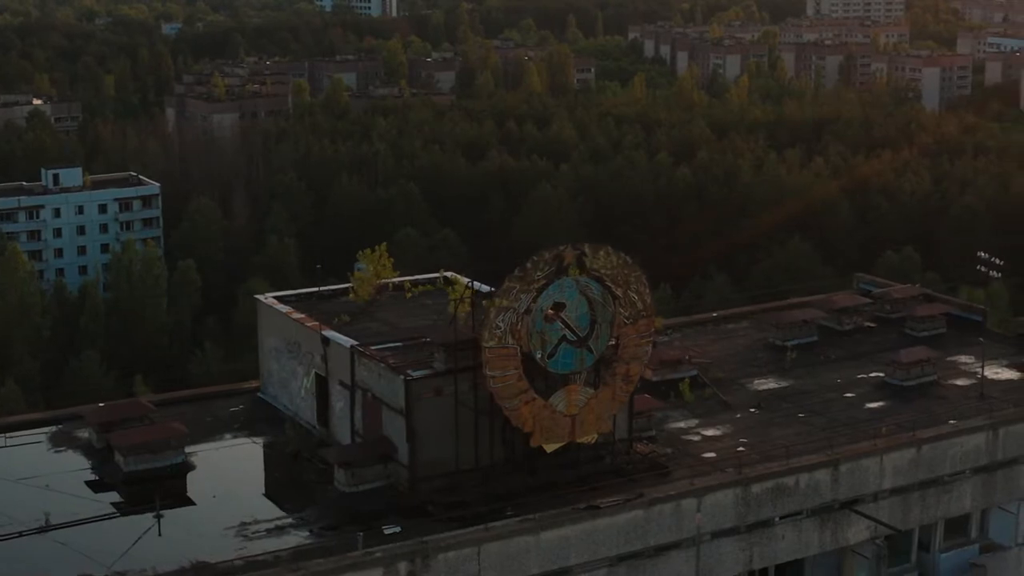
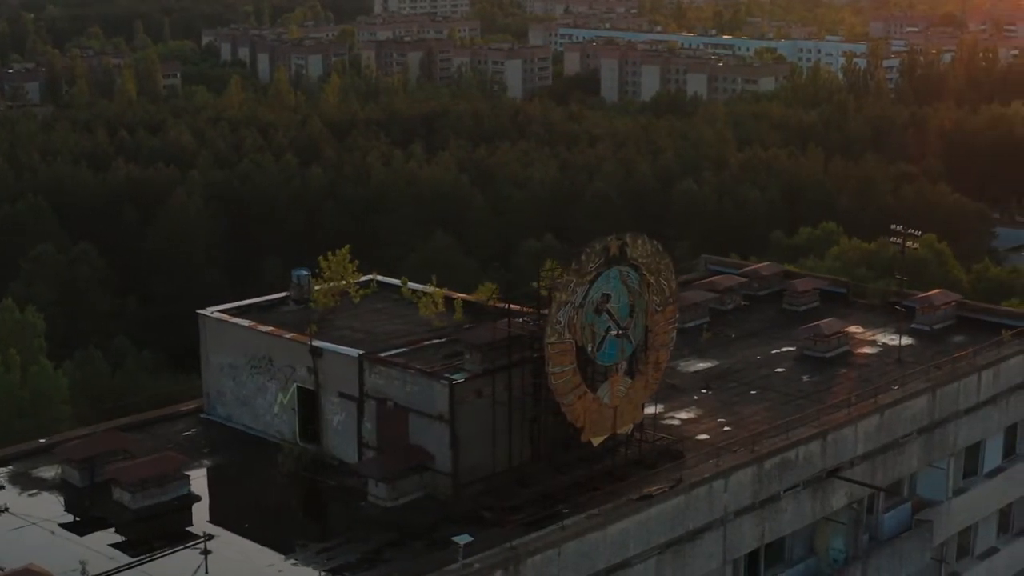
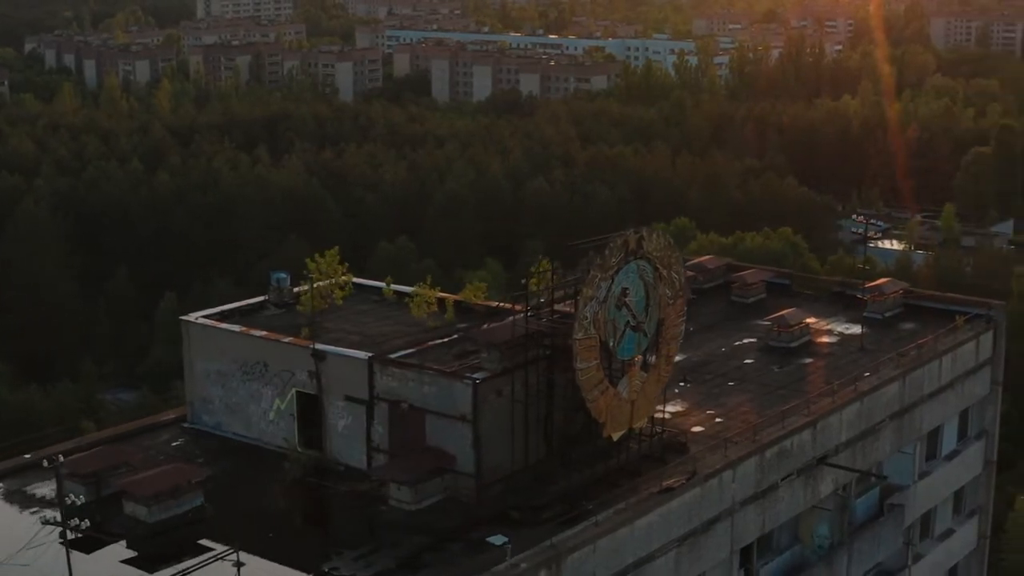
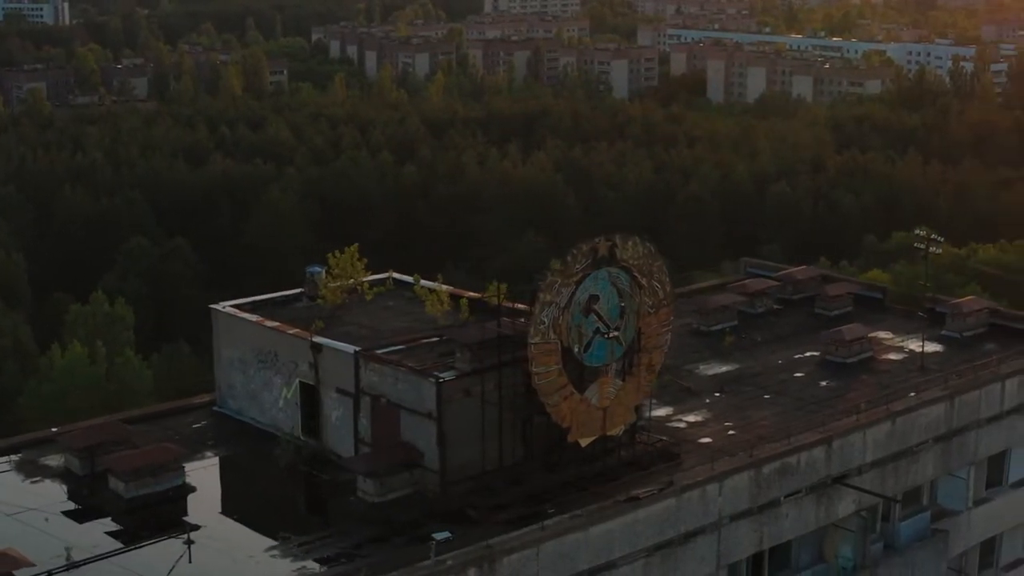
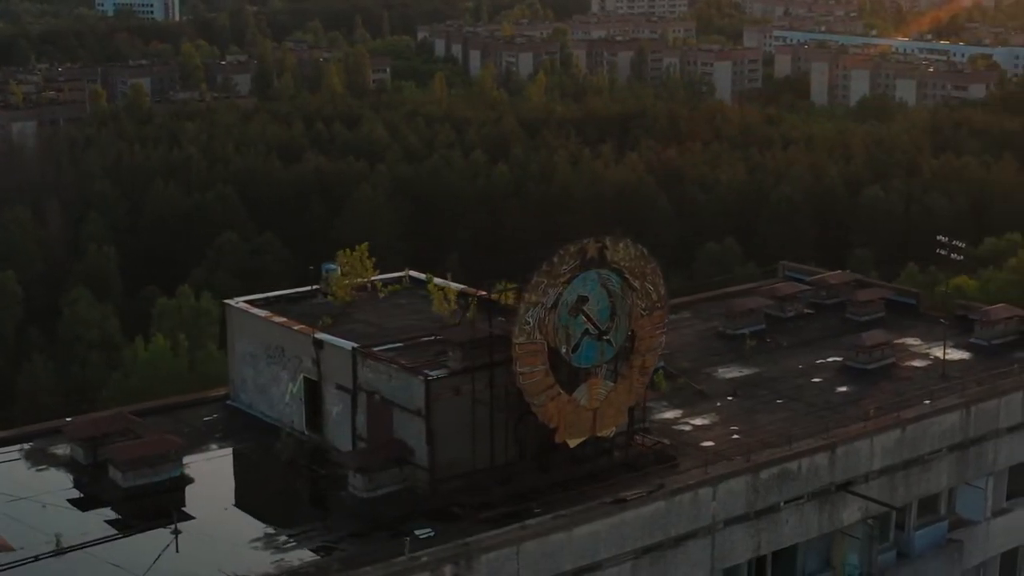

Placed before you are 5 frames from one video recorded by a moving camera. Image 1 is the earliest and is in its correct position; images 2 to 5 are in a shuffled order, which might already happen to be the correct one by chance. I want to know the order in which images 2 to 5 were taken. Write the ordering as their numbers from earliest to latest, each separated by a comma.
5, 4, 2, 3
